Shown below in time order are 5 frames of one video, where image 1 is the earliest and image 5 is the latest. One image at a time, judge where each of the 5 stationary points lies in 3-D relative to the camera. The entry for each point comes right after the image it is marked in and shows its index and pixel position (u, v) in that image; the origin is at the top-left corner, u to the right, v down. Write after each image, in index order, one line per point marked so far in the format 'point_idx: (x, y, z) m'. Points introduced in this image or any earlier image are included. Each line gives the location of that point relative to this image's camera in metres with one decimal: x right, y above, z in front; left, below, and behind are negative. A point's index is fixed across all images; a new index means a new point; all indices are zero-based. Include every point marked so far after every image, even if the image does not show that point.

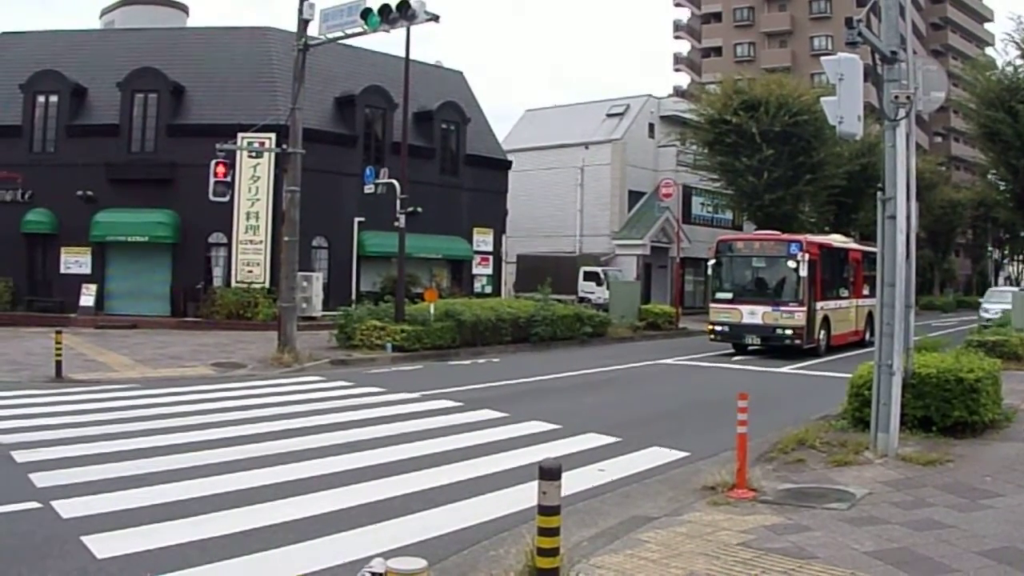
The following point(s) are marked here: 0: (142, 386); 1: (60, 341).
0: (-6.4, -1.7, +17.3) m
1: (-8.2, -0.9, +17.9) m
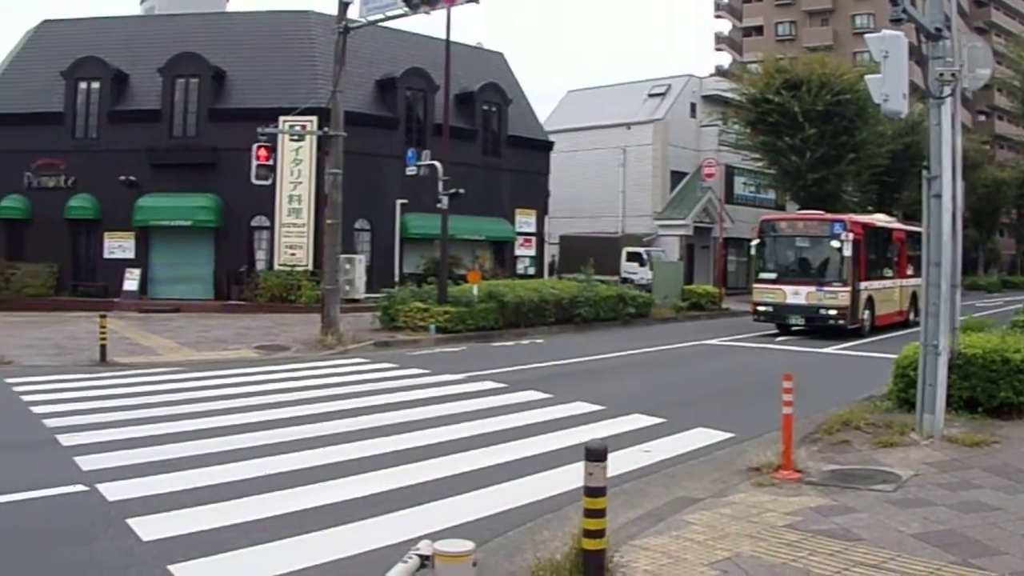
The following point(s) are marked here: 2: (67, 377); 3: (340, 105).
0: (-5.6, -1.4, +17.4) m
1: (-7.4, -0.7, +18.0) m
2: (-7.6, -1.5, +16.8) m
3: (-3.0, +3.2, +17.1) m
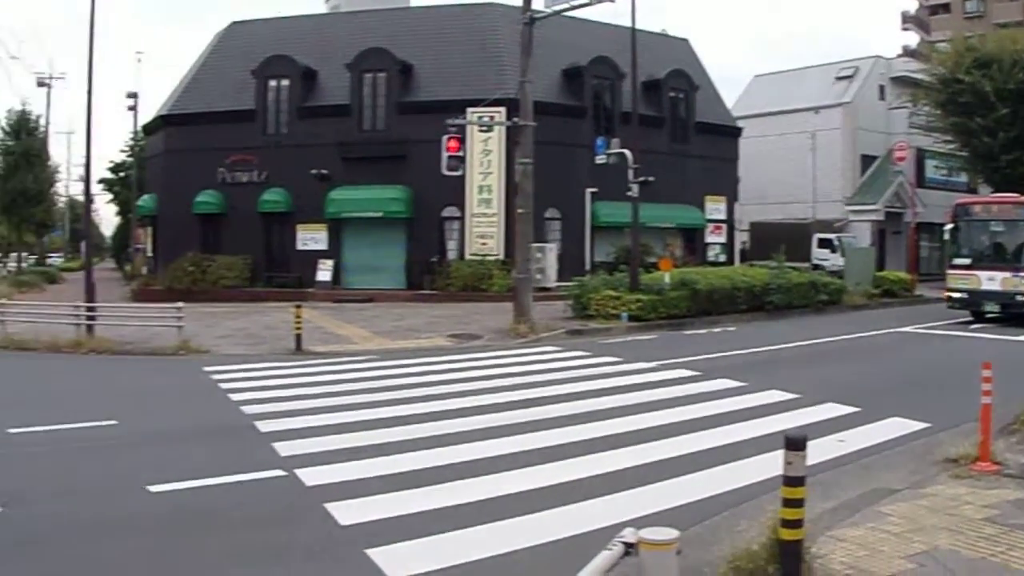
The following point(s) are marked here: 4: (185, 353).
0: (-2.3, -1.3, +17.8) m
1: (-4.1, -0.5, +18.6) m
2: (-4.3, -1.3, +17.5) m
3: (+0.3, +3.4, +17.2) m
4: (-6.2, -1.2, +18.5) m
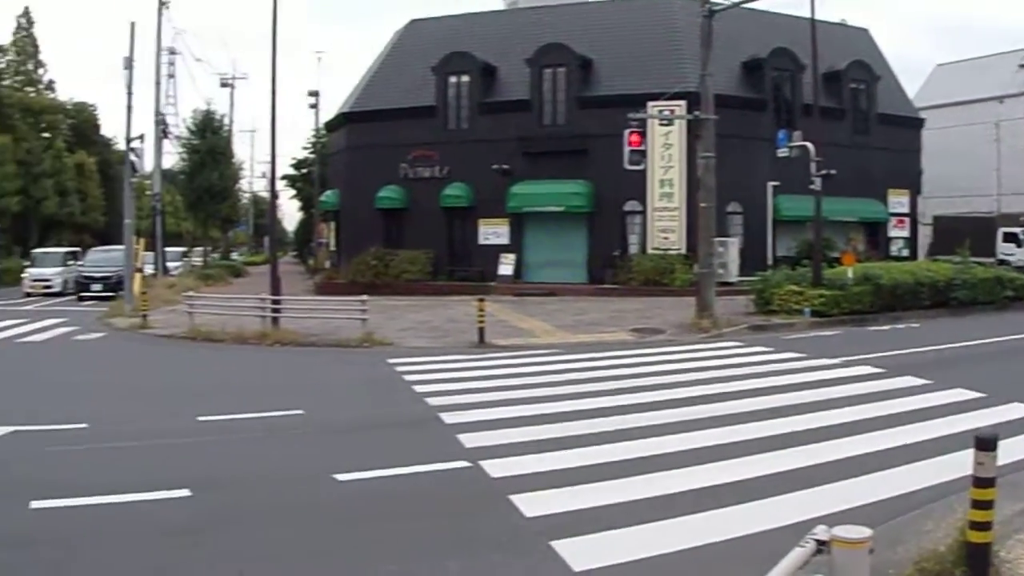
0: (+1.0, -1.2, +18.4) m
1: (-0.6, -0.4, +19.4) m
2: (-1.0, -1.3, +18.4) m
3: (+3.4, +3.4, +17.3) m
4: (-2.7, -1.2, +19.8) m
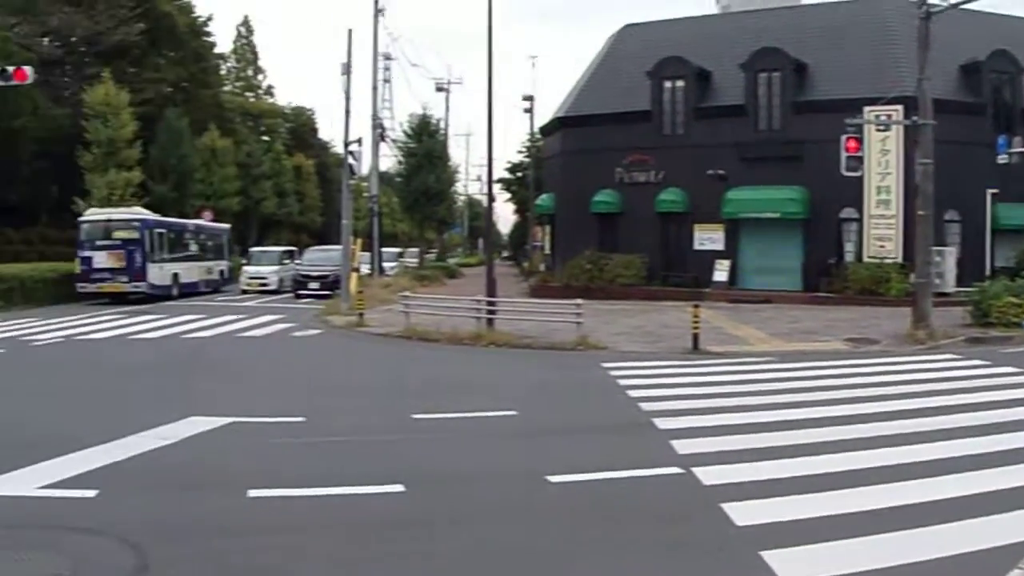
0: (+4.8, -1.4, +18.8) m
1: (+3.5, -0.6, +20.2) m
2: (+2.8, -1.4, +19.3) m
3: (+7.0, +3.3, +17.2) m
4: (+1.5, -1.3, +21.0) m
